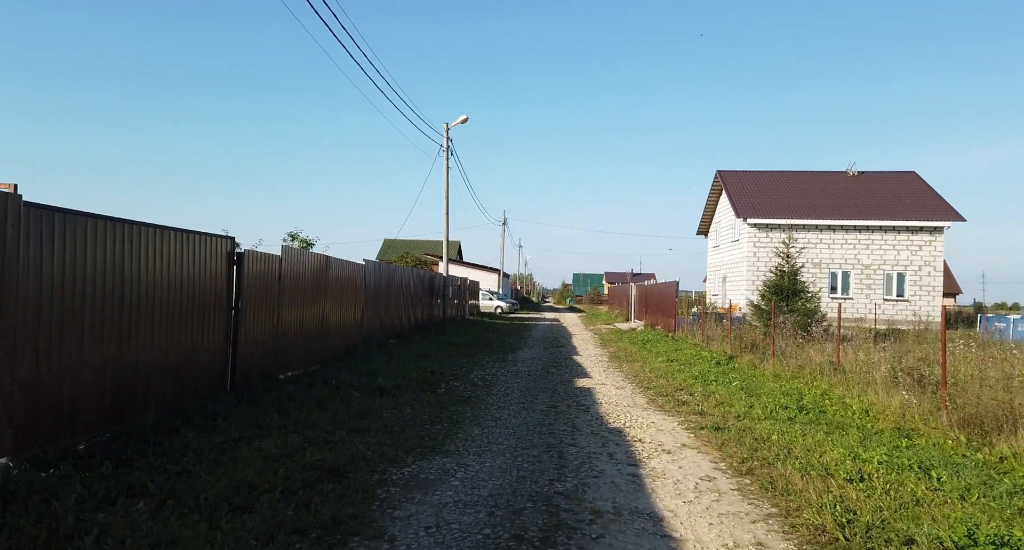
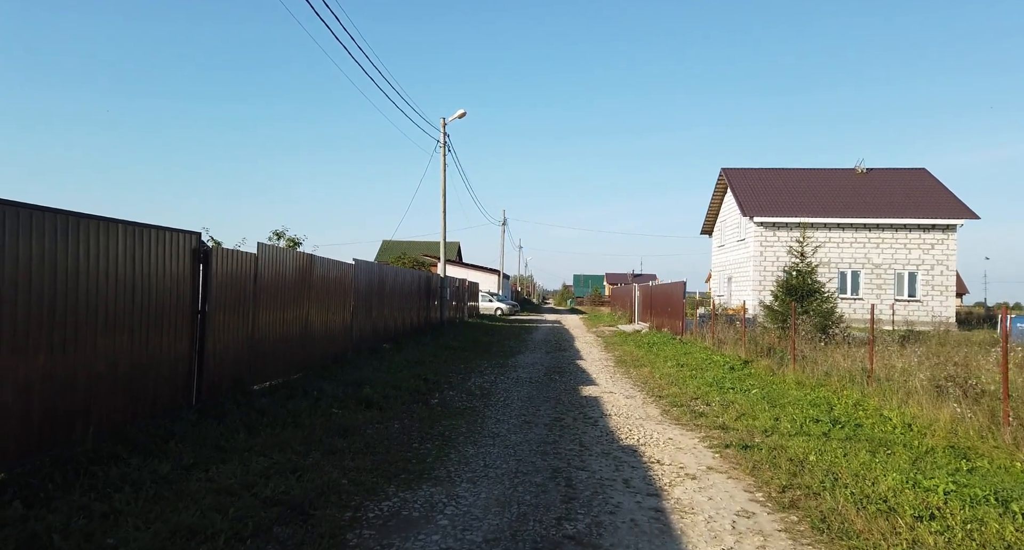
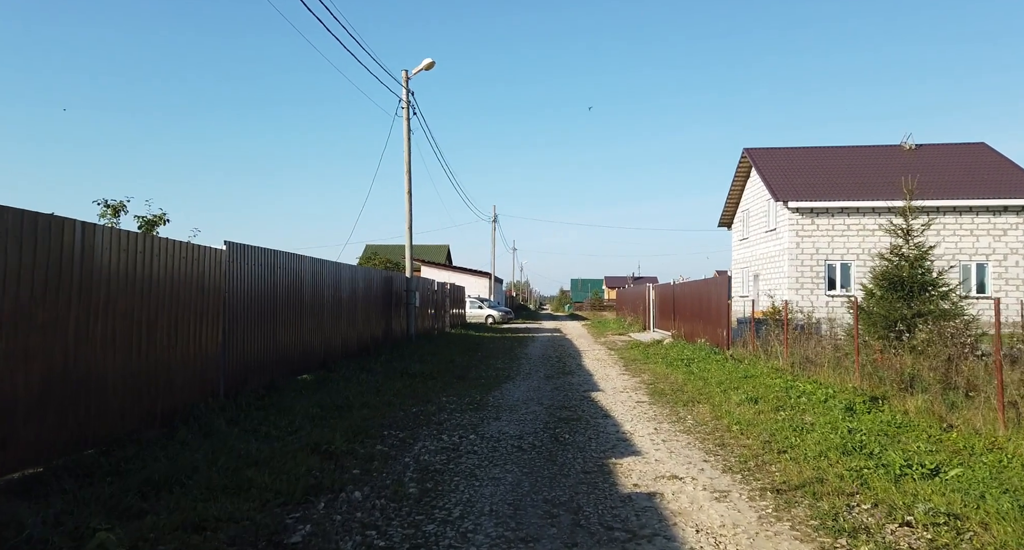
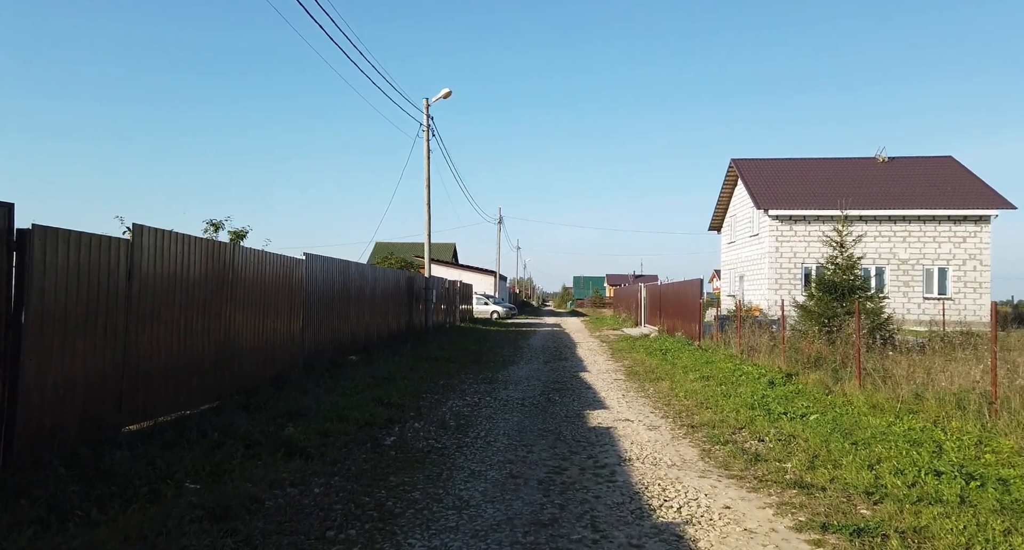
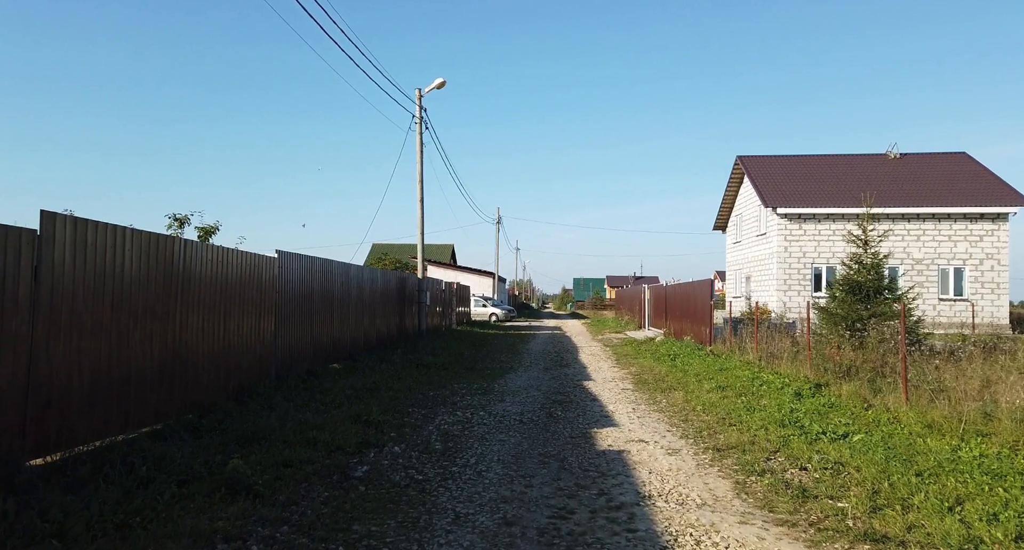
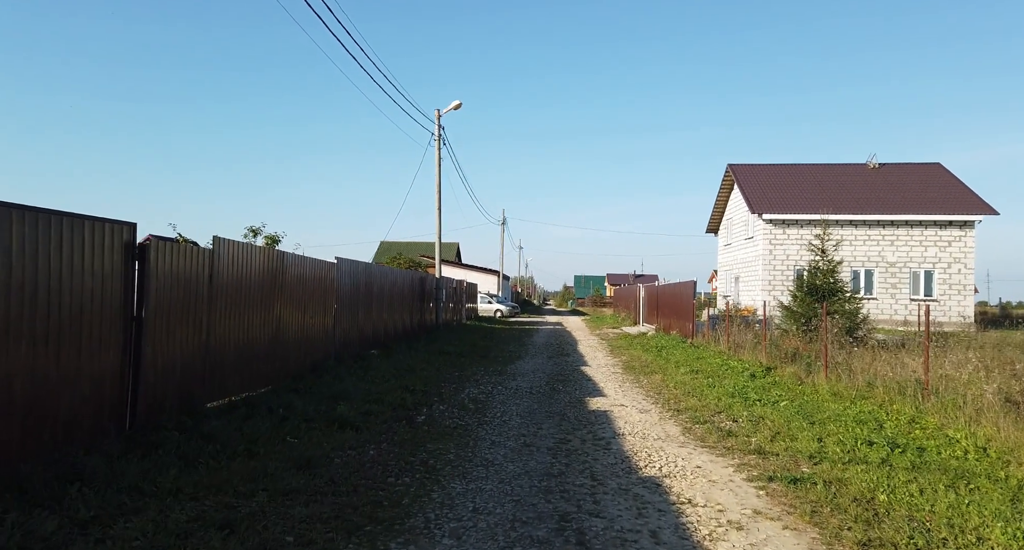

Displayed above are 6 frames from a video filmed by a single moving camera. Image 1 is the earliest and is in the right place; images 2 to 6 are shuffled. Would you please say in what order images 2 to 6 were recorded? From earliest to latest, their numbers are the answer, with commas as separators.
2, 6, 4, 5, 3
